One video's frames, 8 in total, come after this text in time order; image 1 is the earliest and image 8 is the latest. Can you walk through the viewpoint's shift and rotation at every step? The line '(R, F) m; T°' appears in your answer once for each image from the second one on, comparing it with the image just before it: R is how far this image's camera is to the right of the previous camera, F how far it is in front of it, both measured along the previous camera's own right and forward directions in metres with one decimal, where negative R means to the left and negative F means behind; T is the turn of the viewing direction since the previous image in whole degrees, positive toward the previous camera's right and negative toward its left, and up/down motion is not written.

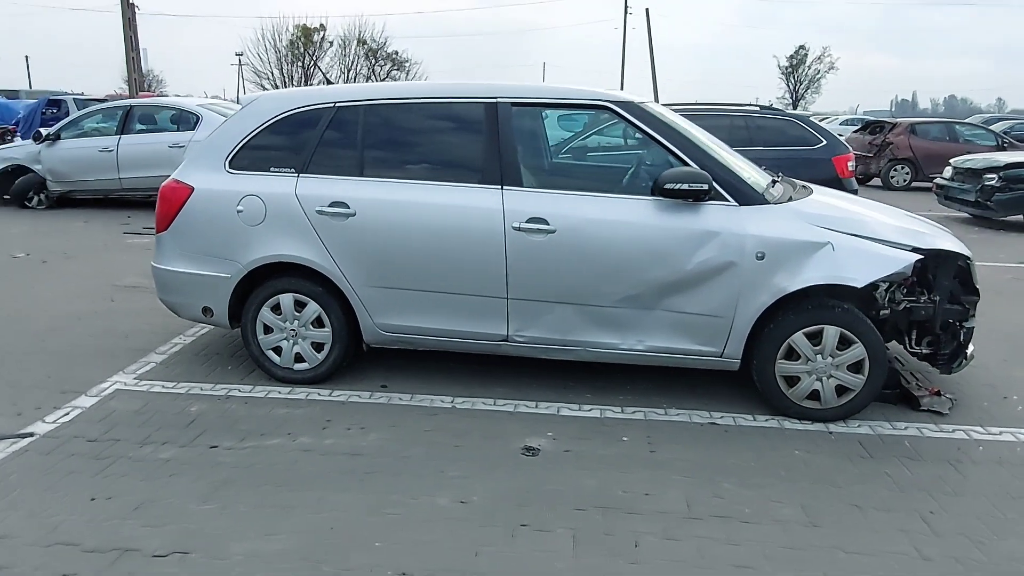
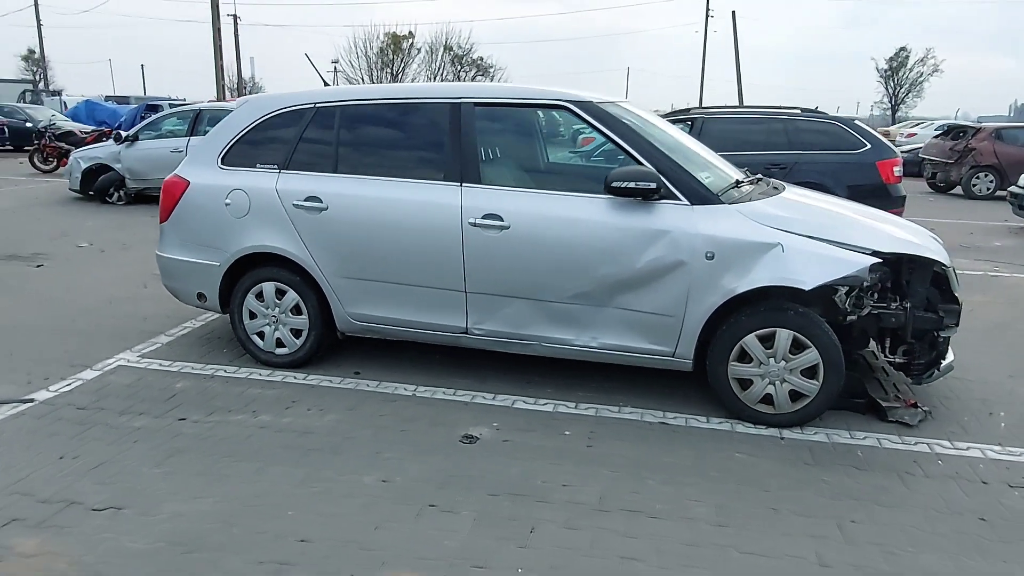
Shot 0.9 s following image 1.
(+0.8, -0.1) m; -7°
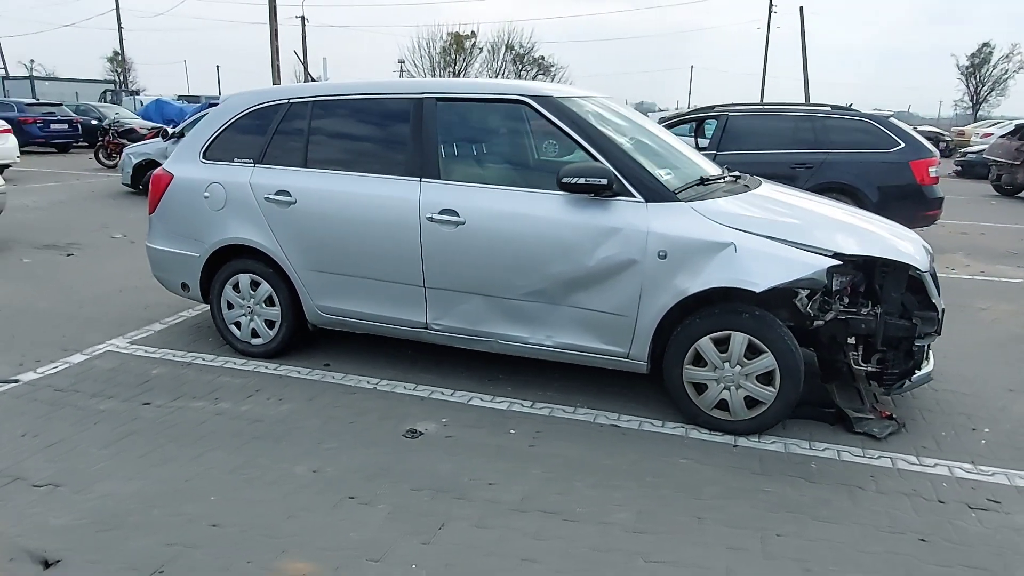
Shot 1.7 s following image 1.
(+0.7, +0.1) m; -5°
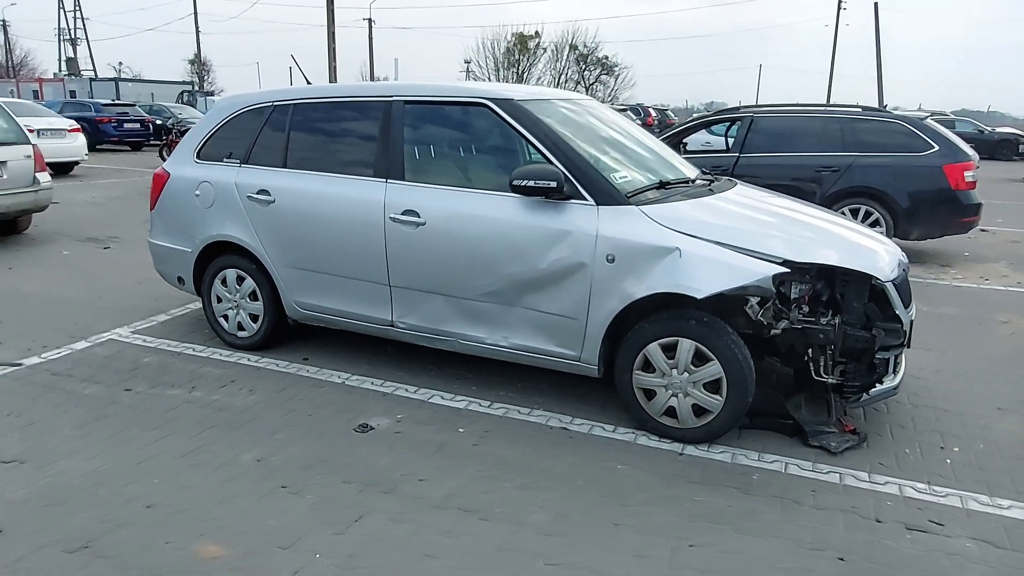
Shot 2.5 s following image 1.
(+0.7, 0.0) m; -5°
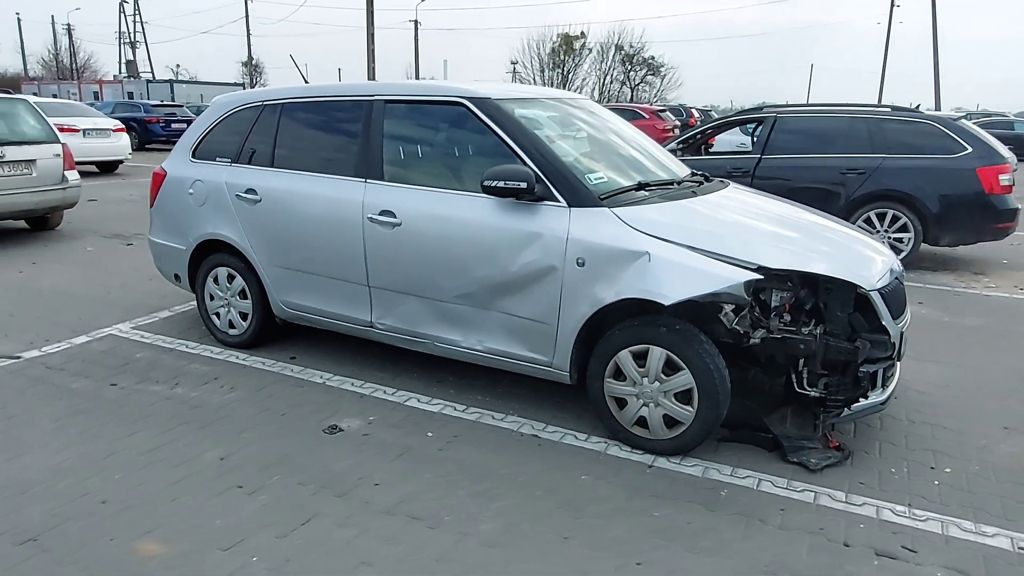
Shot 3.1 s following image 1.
(+0.4, +0.1) m; -4°
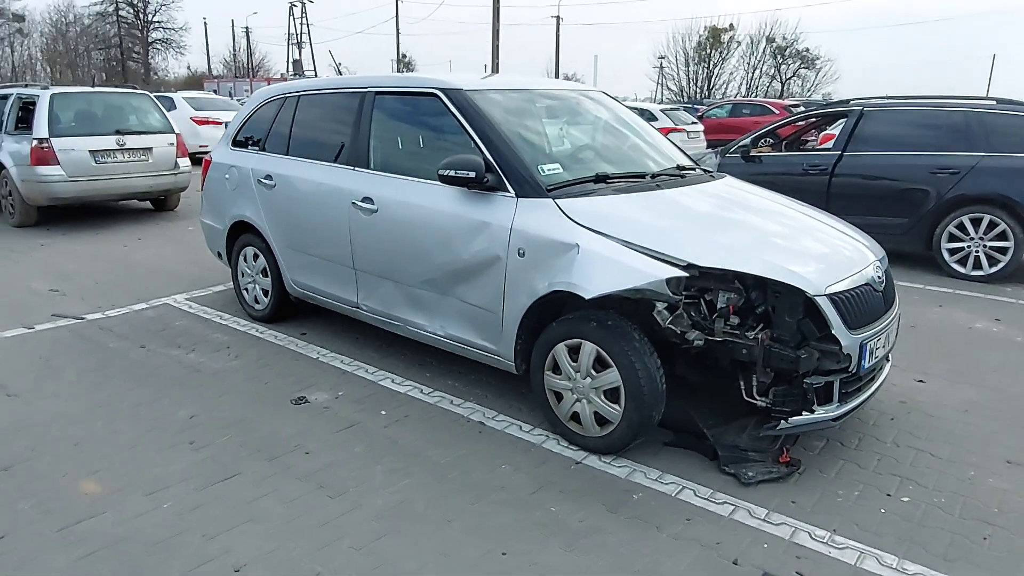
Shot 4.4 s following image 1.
(+1.1, +0.1) m; -11°
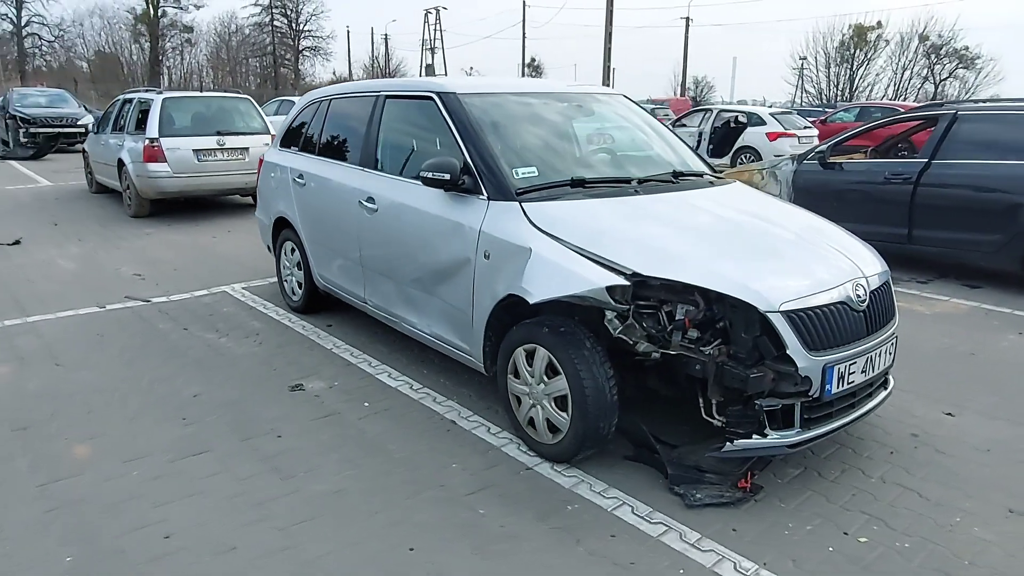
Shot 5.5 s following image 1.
(+0.9, +0.1) m; -10°
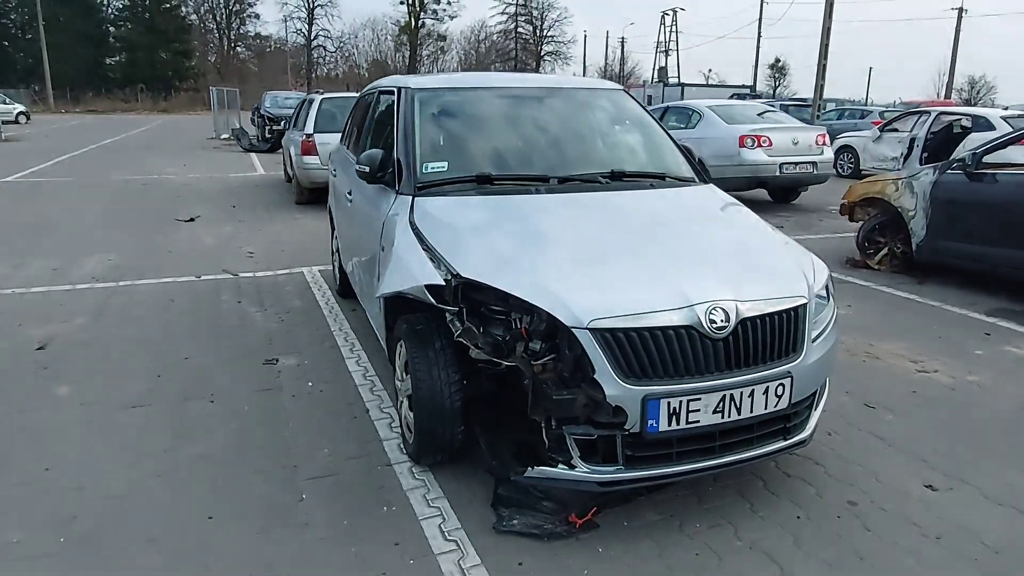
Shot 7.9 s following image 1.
(+1.8, +0.4) m; -18°
